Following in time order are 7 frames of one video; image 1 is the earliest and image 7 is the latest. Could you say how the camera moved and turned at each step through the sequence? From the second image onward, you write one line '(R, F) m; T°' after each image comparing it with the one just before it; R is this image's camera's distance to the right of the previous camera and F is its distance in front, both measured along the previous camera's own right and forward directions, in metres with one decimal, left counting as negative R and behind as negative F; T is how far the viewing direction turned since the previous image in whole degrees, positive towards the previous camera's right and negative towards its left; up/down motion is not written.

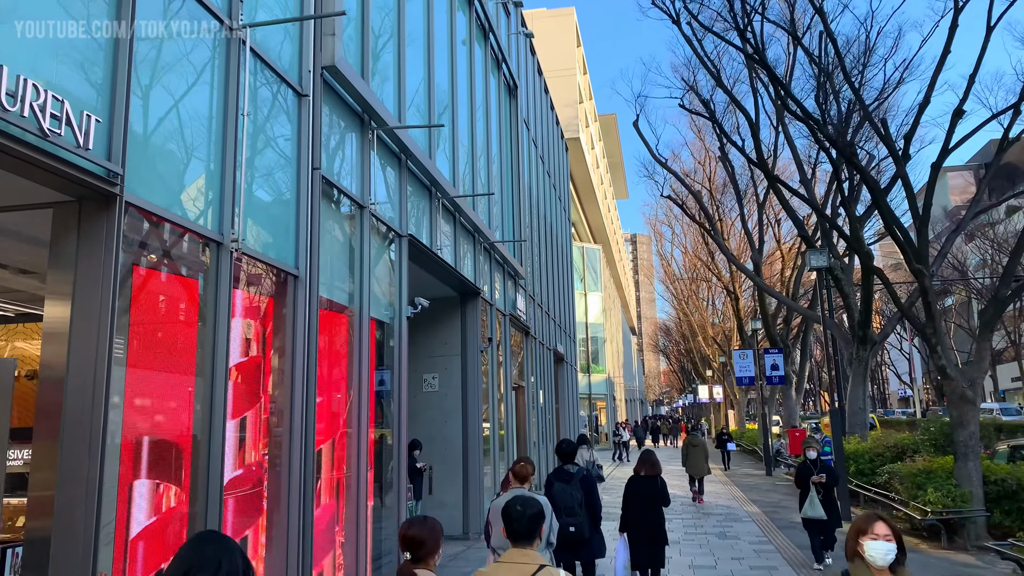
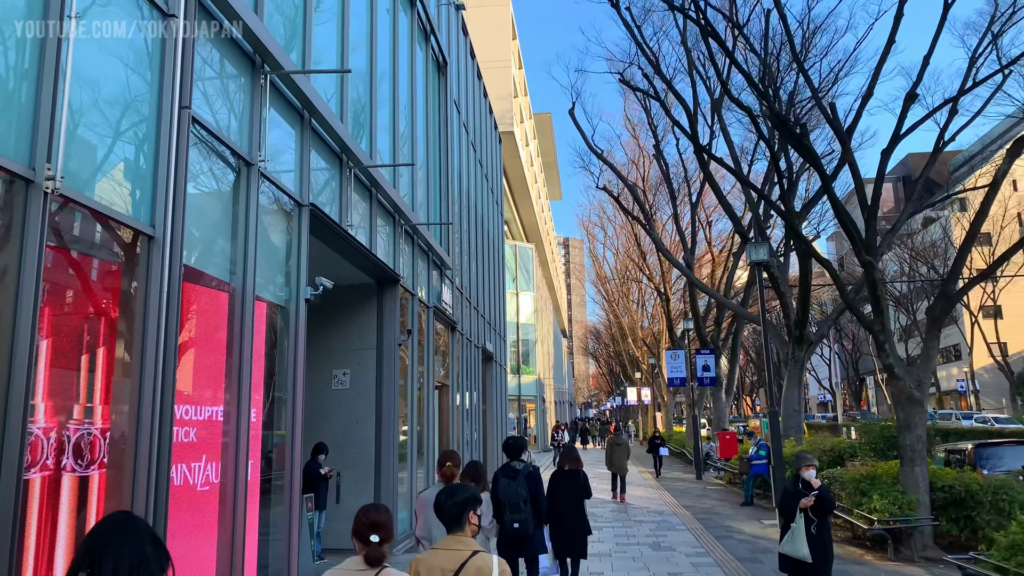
(+0.1, +1.0) m; +5°
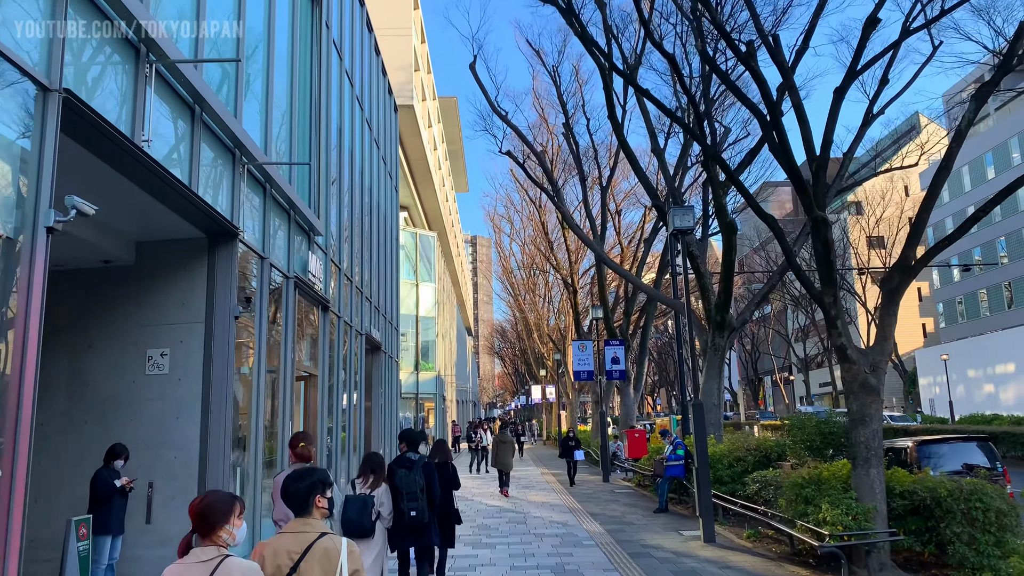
(+0.3, +2.0) m; +7°
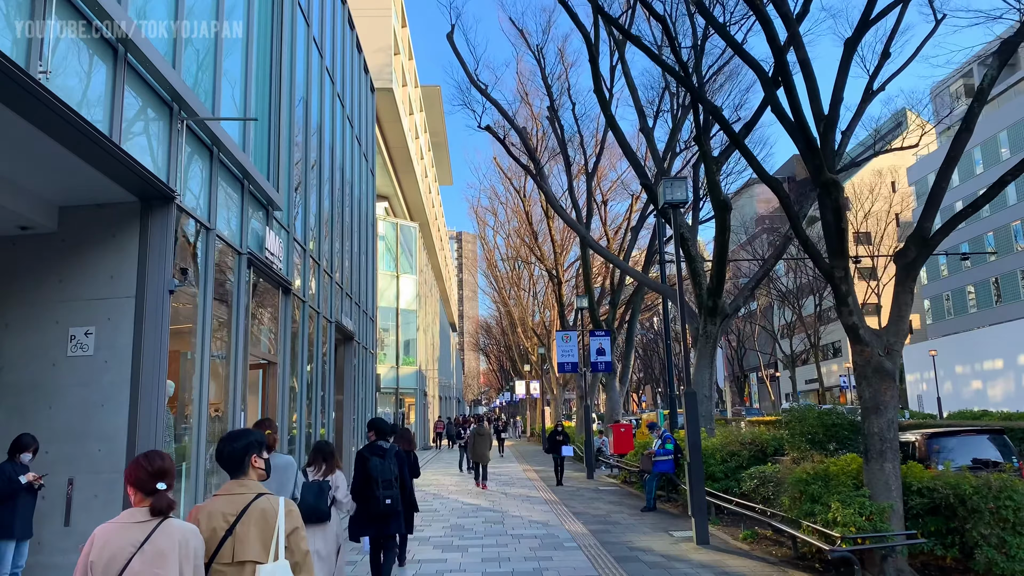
(+0.1, +0.8) m; +1°
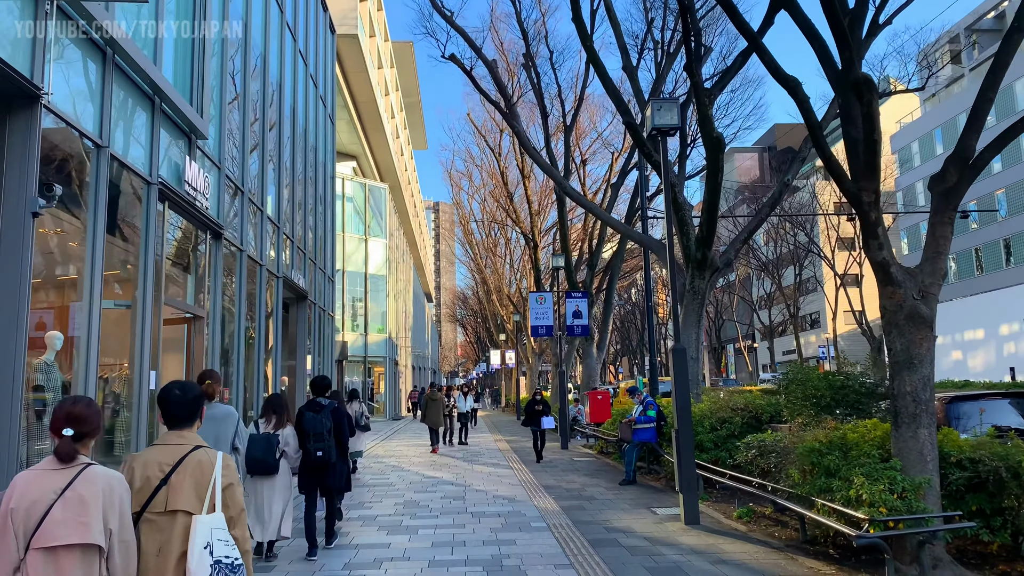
(+0.2, +1.3) m; +2°
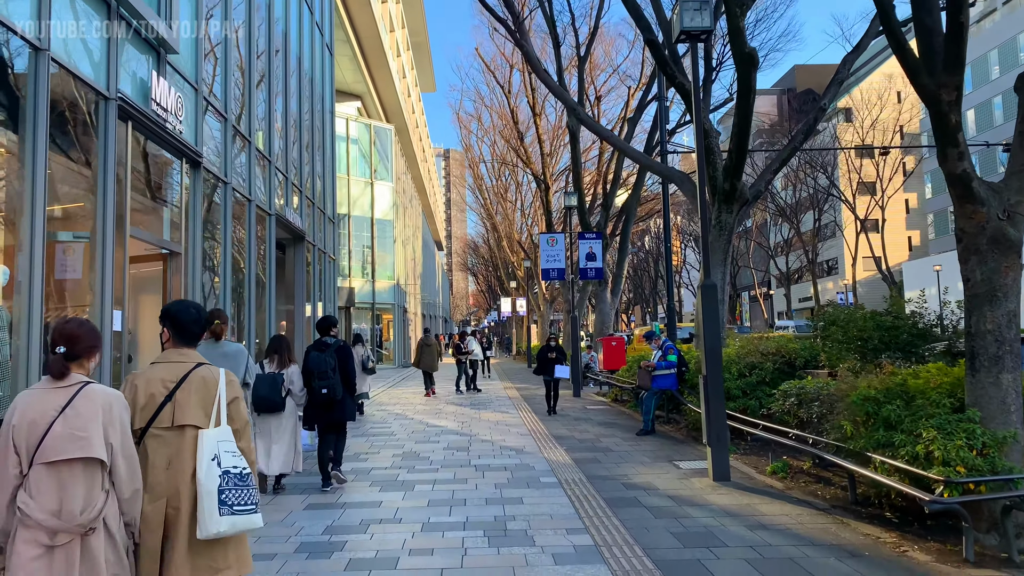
(0.0, +0.9) m; -1°
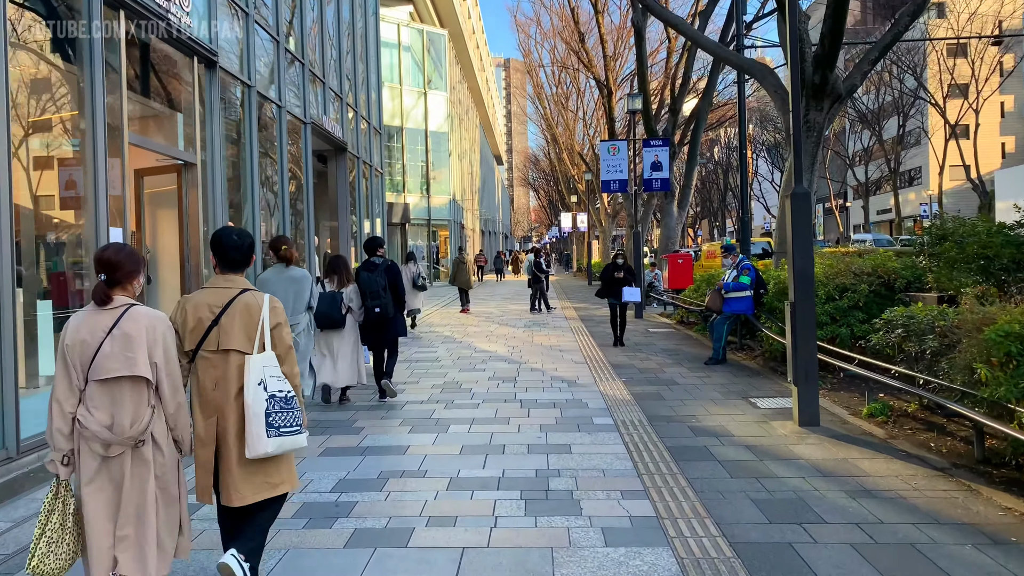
(+0.1, +1.0) m; -5°
